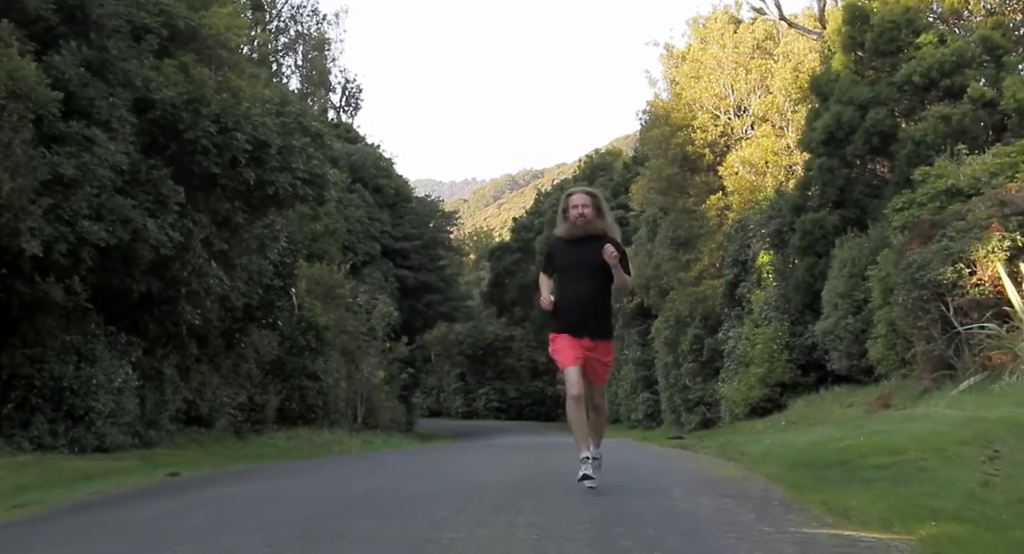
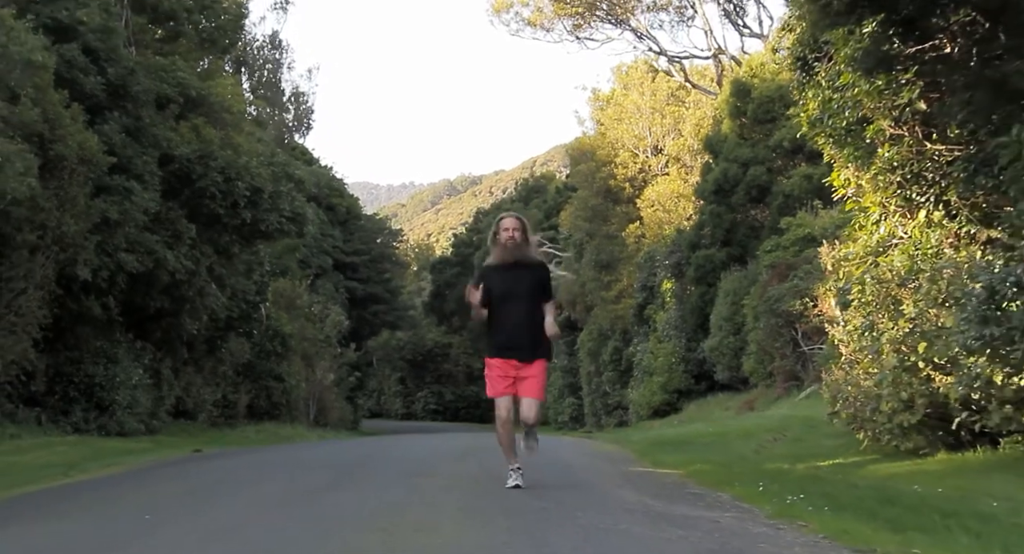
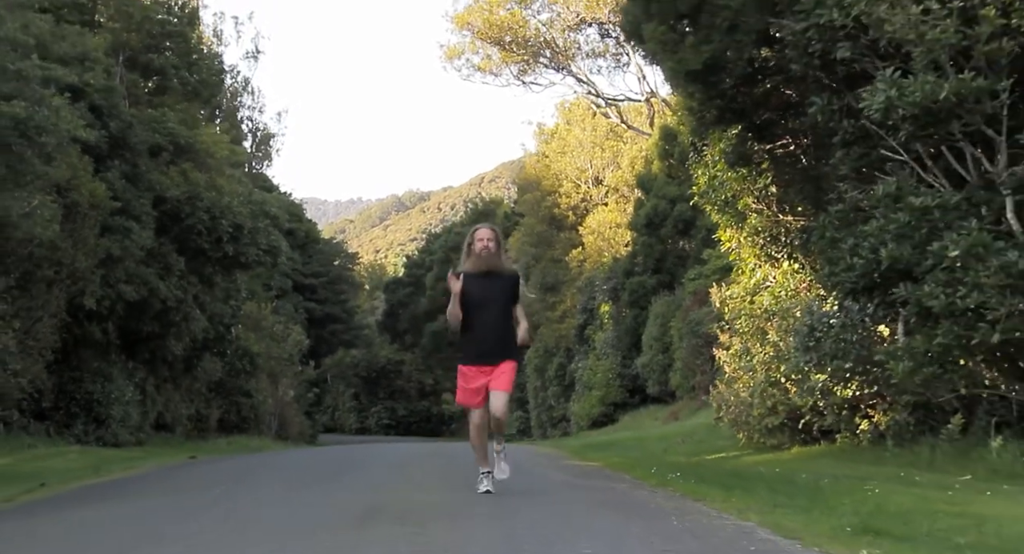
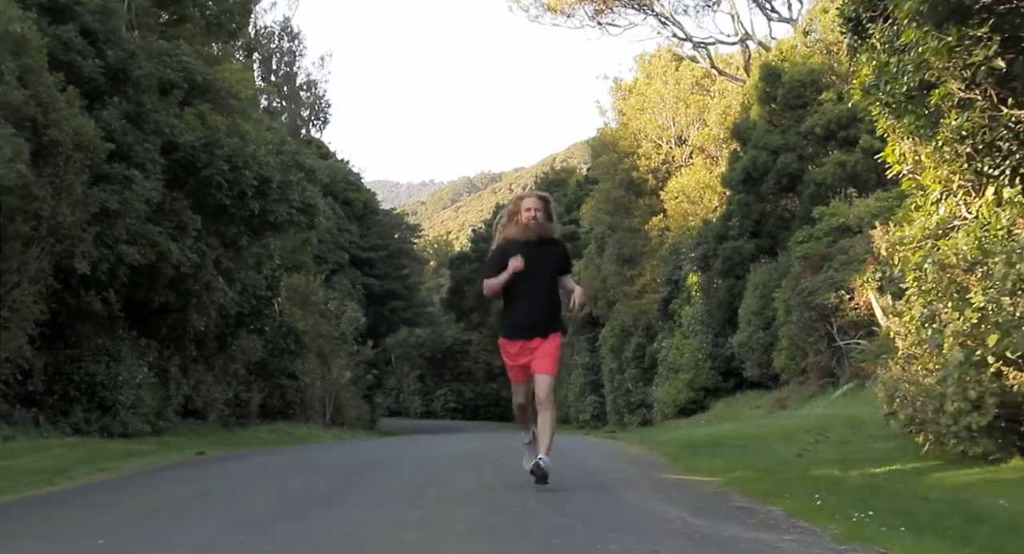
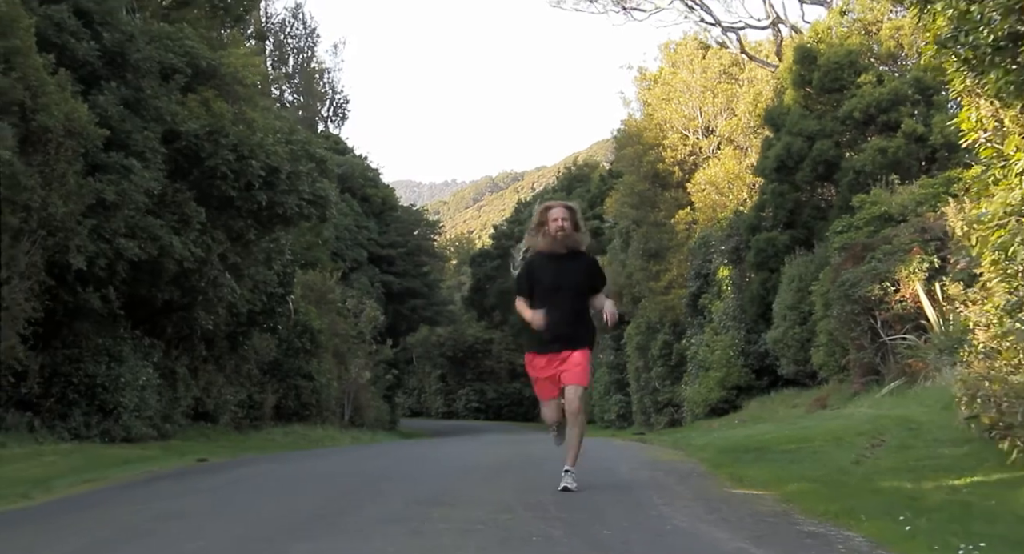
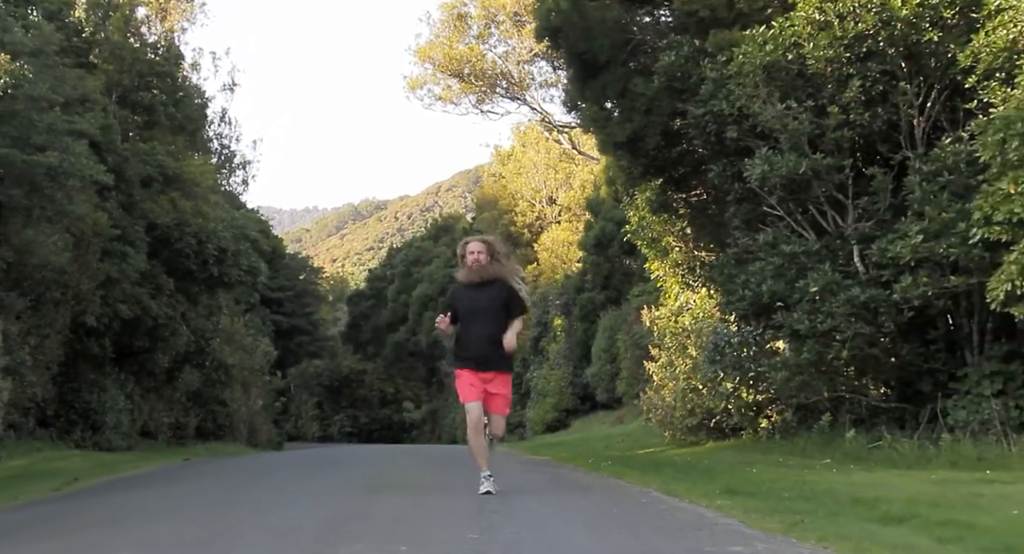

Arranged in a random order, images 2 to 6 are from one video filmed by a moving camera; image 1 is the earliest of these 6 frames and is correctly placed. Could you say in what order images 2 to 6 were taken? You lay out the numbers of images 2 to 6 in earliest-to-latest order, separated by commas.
5, 4, 2, 3, 6
